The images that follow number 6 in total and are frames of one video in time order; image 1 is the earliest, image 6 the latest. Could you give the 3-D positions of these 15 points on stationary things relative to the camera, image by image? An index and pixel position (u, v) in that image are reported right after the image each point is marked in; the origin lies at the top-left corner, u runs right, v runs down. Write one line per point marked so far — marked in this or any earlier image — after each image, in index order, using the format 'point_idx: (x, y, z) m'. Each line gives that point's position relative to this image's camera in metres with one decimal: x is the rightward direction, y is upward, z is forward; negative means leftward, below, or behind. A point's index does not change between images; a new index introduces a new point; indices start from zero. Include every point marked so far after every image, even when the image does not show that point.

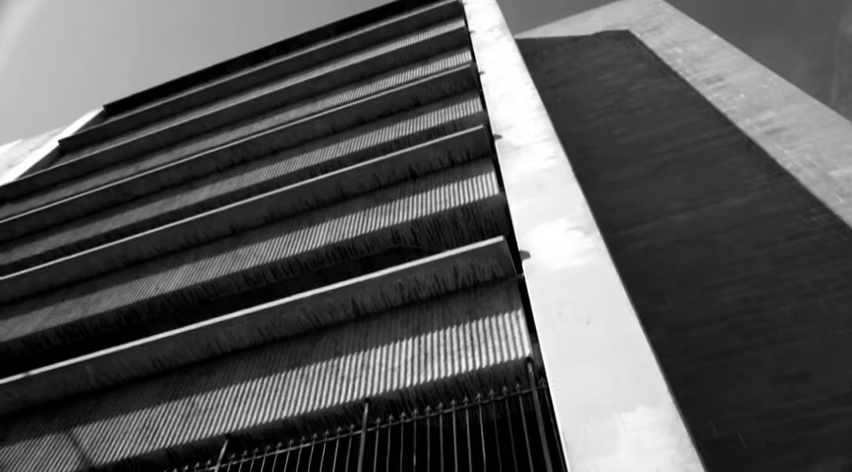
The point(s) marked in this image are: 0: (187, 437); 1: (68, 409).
0: (-2.4, -2.0, +6.7) m
1: (-4.2, -2.0, +8.0) m
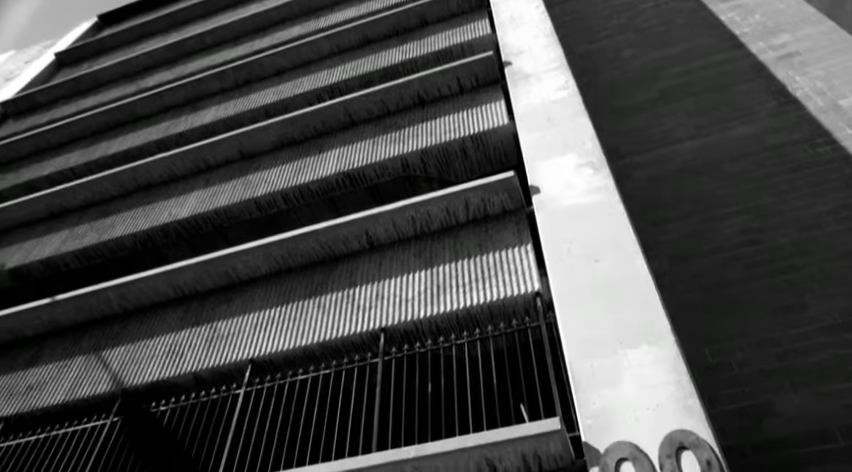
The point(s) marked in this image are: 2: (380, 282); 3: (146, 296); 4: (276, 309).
0: (-2.2, -1.3, +7.1) m
1: (-4.1, -1.2, +8.4) m
2: (-0.5, -0.5, +7.2) m
3: (-3.4, -0.7, +8.4) m
4: (-1.6, -0.8, +7.5) m
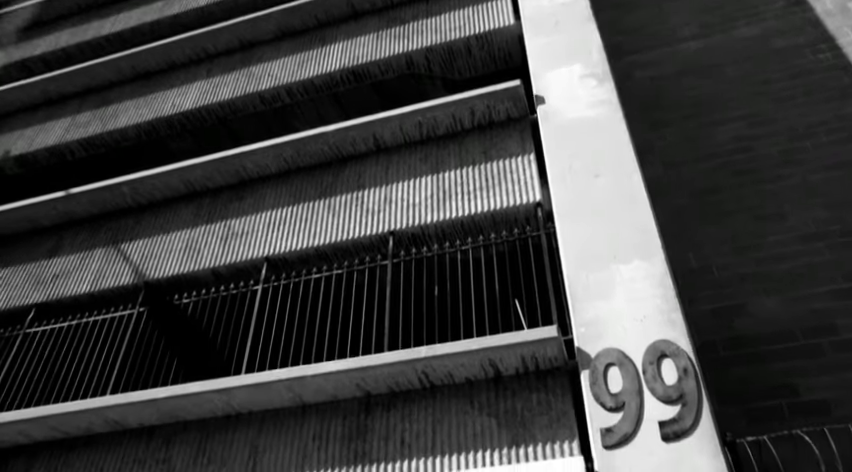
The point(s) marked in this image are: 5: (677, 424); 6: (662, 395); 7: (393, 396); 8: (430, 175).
0: (-2.2, -0.2, +7.6) m
1: (-4.0, +0.1, +8.8) m
2: (-0.4, +0.5, +7.5) m
3: (-3.3, +0.6, +8.7) m
4: (-1.6, +0.3, +7.9) m
5: (+1.7, -1.3, +4.7) m
6: (+1.6, -1.1, +4.8) m
7: (-0.3, -1.3, +5.8) m
8: (0.0, +0.7, +7.4) m
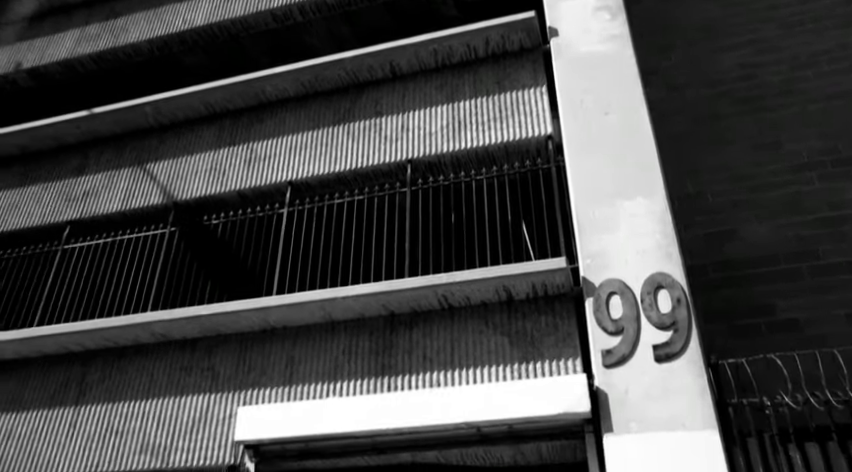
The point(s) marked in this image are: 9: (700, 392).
0: (-2.0, +0.6, +8.0) m
1: (-3.9, +1.2, +9.2) m
2: (-0.2, +1.4, +7.9) m
3: (-3.2, +1.6, +9.0) m
4: (-1.4, +1.2, +8.2) m
5: (+1.9, -0.9, +5.4) m
6: (+1.8, -0.7, +5.5) m
7: (-0.1, -0.7, +6.5) m
8: (+0.2, +1.5, +7.8) m
9: (+2.0, -1.2, +5.1) m
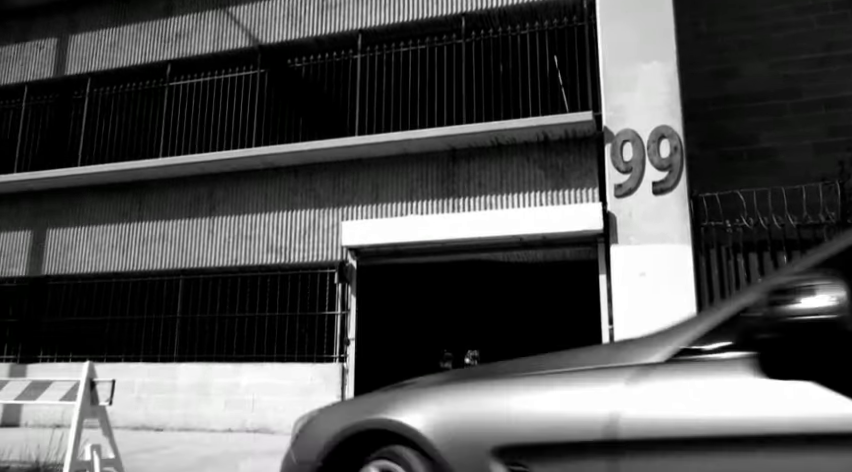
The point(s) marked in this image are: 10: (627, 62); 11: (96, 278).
0: (-1.4, +2.8, +9.4) m
1: (-3.2, +3.7, +10.4) m
2: (+0.4, +3.5, +9.0) m
3: (-2.5, +4.0, +10.0) m
4: (-0.8, +3.4, +9.4) m
5: (+2.5, +0.6, +7.3) m
6: (+2.5, +0.8, +7.3) m
7: (+0.5, +1.0, +8.4) m
8: (+0.9, +3.5, +8.9) m
9: (+2.6, +0.2, +7.2) m
10: (+2.2, +1.9, +7.7) m
11: (-4.7, -0.6, +9.8) m
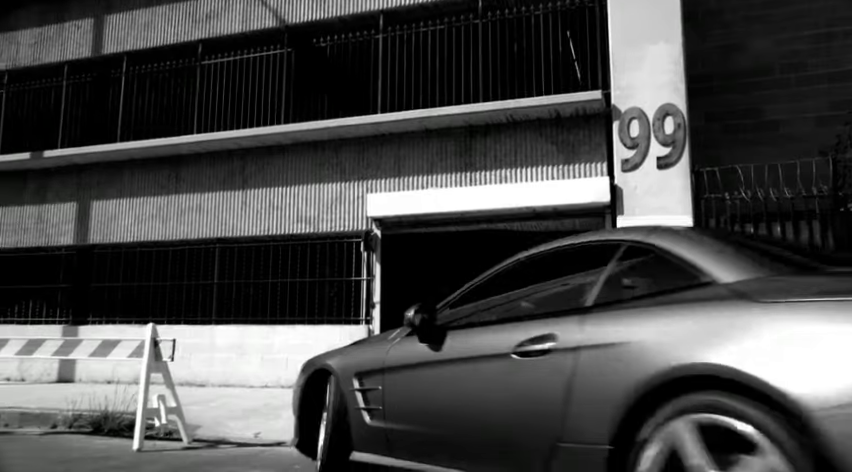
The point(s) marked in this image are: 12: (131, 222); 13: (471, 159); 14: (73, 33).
0: (-1.1, +3.2, +9.9) m
1: (-2.9, +4.2, +10.8) m
2: (+0.7, +3.9, +9.4) m
3: (-2.2, +4.5, +10.5) m
4: (-0.5, +3.9, +9.8) m
5: (+2.7, +0.9, +7.8) m
6: (+2.7, +1.1, +7.8) m
7: (+0.8, +1.4, +8.9) m
8: (+1.1, +3.9, +9.2) m
9: (+2.9, +0.5, +7.7) m
10: (+2.4, +2.3, +8.1) m
11: (-4.4, -0.2, +10.6) m
12: (-4.5, +0.2, +10.6) m
13: (+0.6, +1.0, +8.9) m
14: (-5.9, +3.4, +11.6) m
